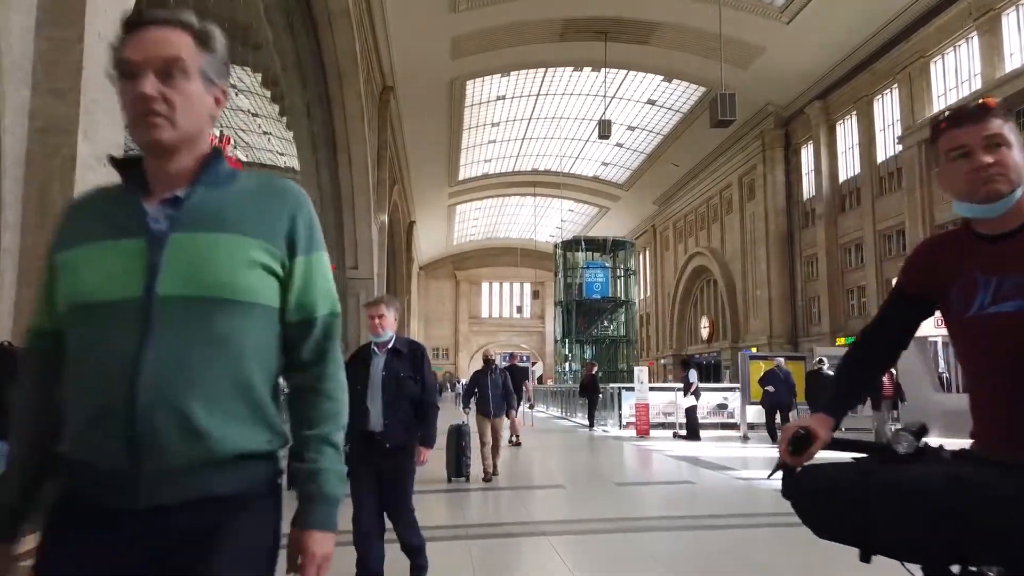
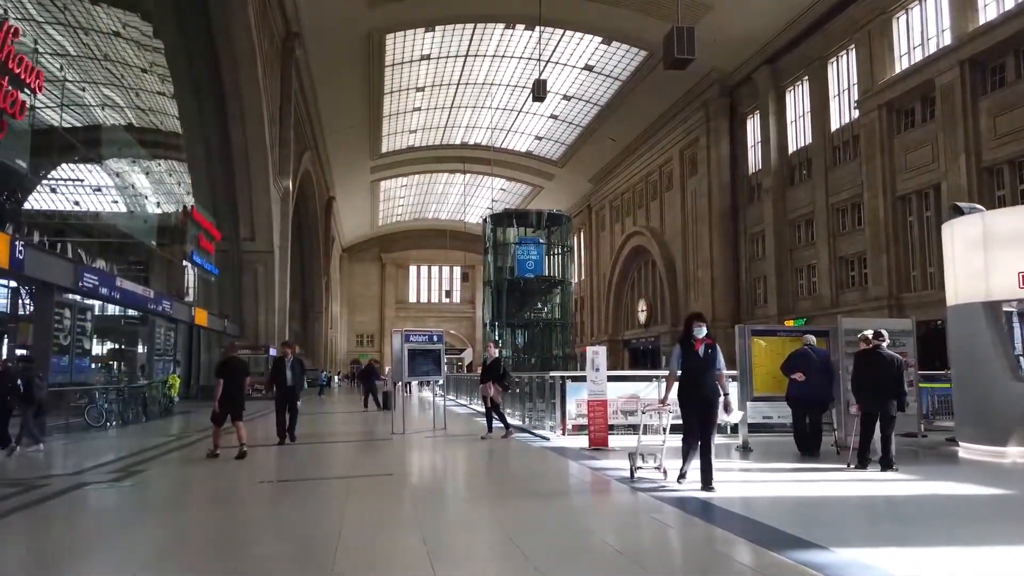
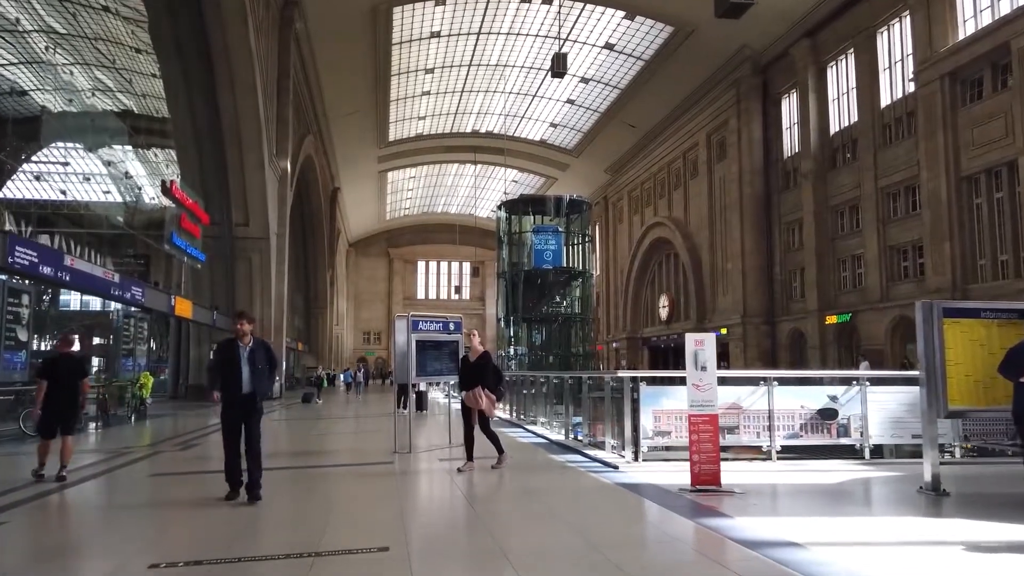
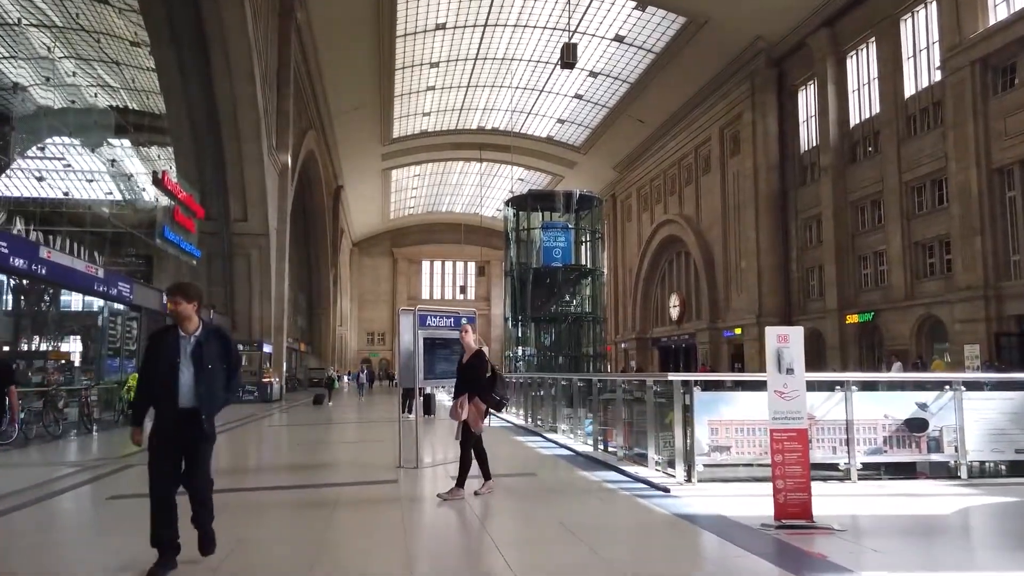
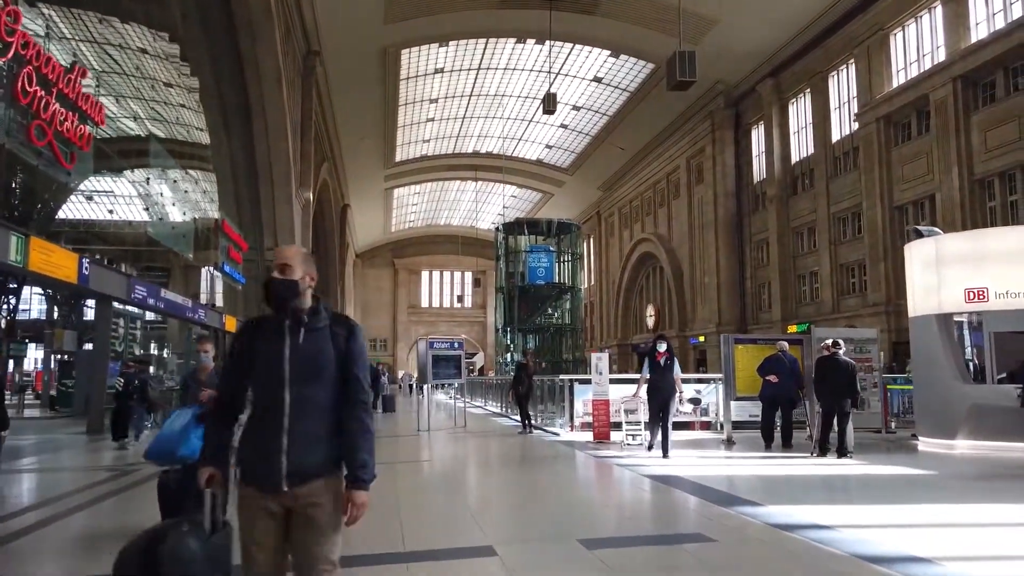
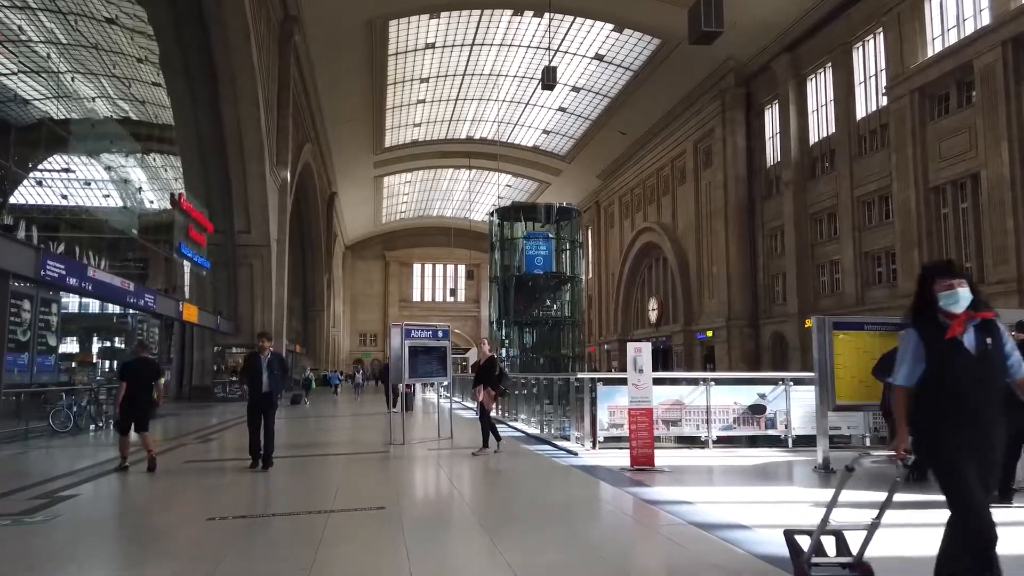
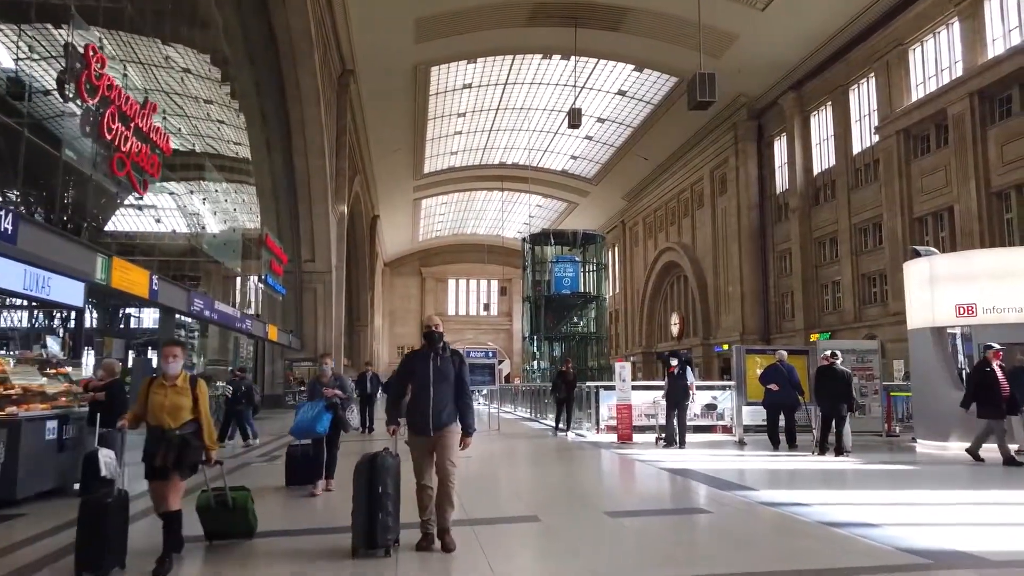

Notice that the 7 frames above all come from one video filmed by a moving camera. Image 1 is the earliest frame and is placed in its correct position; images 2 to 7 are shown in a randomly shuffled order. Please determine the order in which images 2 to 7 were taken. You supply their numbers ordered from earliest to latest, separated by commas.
7, 5, 2, 6, 3, 4
